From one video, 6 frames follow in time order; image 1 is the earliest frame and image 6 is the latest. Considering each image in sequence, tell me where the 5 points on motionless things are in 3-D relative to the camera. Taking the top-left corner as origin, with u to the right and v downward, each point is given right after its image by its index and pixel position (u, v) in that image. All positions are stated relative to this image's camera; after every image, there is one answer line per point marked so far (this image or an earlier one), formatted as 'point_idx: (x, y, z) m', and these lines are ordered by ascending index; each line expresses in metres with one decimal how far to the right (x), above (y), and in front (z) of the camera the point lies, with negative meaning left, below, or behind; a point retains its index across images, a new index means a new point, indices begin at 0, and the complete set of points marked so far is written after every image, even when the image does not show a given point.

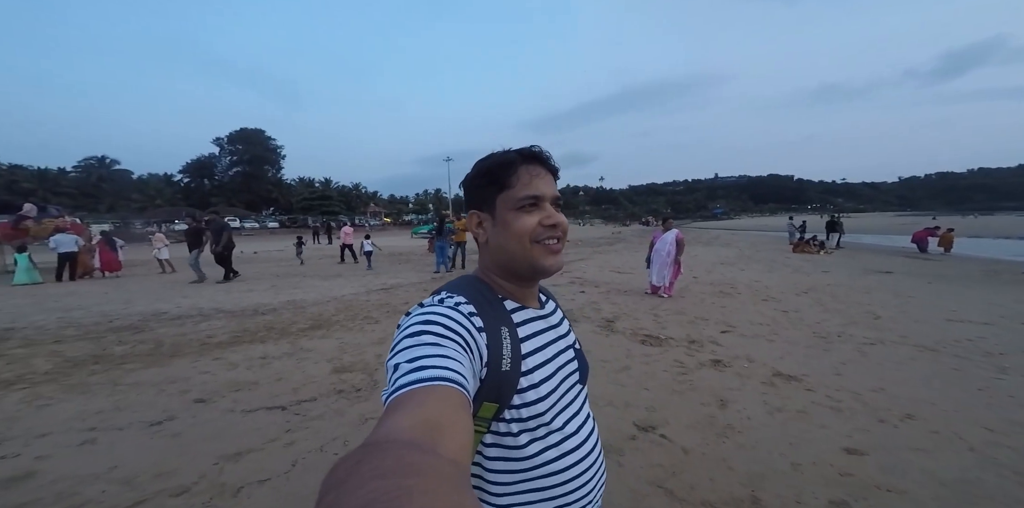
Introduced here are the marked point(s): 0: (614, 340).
0: (+1.6, -1.3, +6.5) m
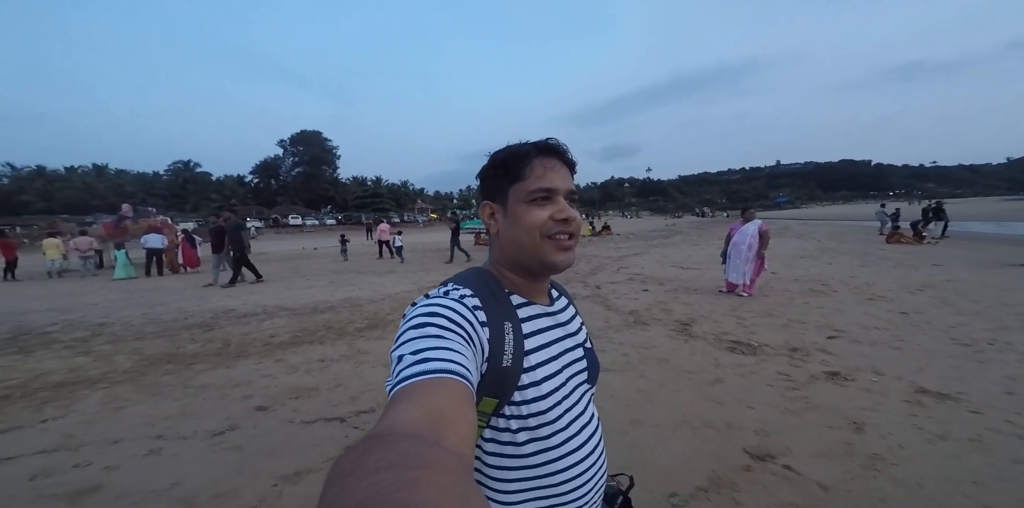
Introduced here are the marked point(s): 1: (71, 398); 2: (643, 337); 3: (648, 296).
0: (+2.6, -1.3, +5.8) m
1: (-4.9, -1.6, +4.7) m
2: (+2.0, -1.3, +6.4) m
3: (+3.0, -0.9, +9.0) m
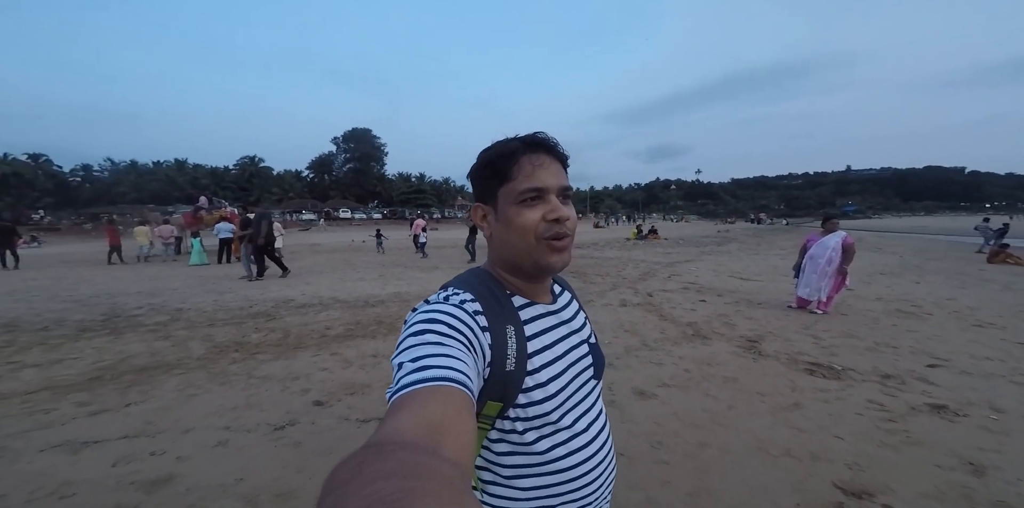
0: (+3.3, -1.4, +5.3) m
1: (-4.3, -1.5, +4.9) m
2: (+2.8, -1.4, +5.9) m
3: (+4.0, -1.1, +8.5) m
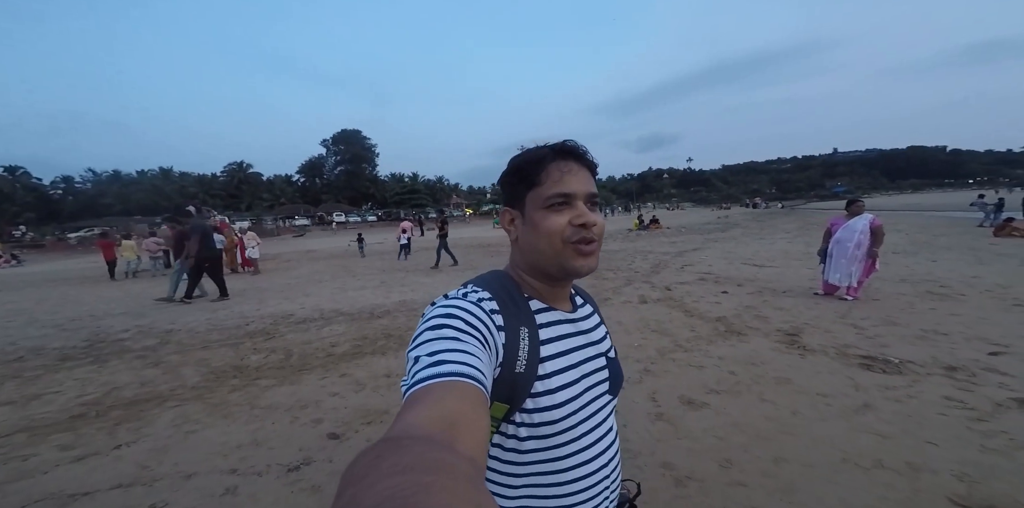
0: (+3.6, -1.3, +4.9) m
1: (-4.0, -1.8, +4.4) m
2: (+3.1, -1.3, +5.5) m
3: (+4.3, -0.9, +8.1) m
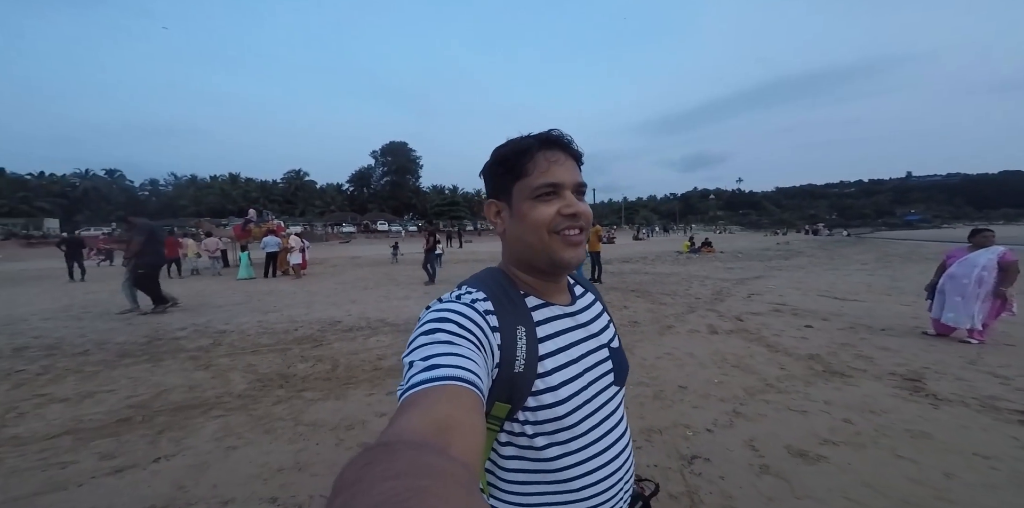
0: (+4.3, -1.7, +4.0) m
1: (-3.3, -1.7, +4.2) m
2: (+3.8, -1.6, +4.6) m
3: (+5.2, -1.4, +7.1) m
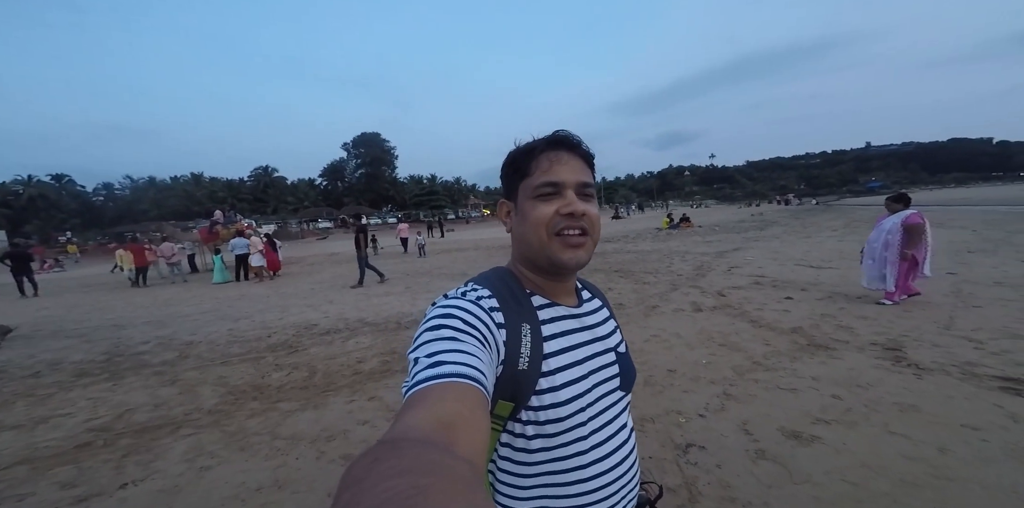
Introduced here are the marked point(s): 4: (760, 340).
0: (+4.1, -1.3, +4.0) m
1: (-3.4, -1.8, +3.9) m
2: (+3.7, -1.3, +4.6) m
3: (+5.0, -0.9, +7.2) m
4: (+3.5, -1.2, +5.8) m
